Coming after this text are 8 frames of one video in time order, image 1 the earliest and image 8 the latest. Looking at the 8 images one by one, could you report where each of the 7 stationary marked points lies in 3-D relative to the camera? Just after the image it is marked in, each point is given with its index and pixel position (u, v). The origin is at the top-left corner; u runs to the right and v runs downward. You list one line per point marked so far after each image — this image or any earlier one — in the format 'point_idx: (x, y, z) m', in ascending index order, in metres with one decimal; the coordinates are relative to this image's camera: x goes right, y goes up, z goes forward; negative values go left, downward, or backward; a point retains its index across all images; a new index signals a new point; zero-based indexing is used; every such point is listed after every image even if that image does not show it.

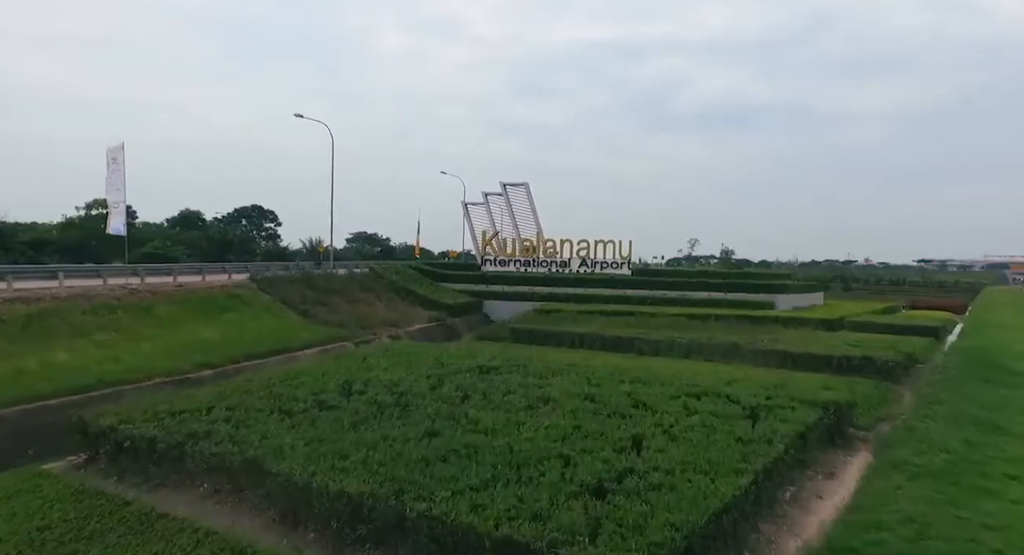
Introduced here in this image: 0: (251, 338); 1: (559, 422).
0: (-6.7, -1.5, +16.5) m
1: (+0.5, -1.6, +7.3) m
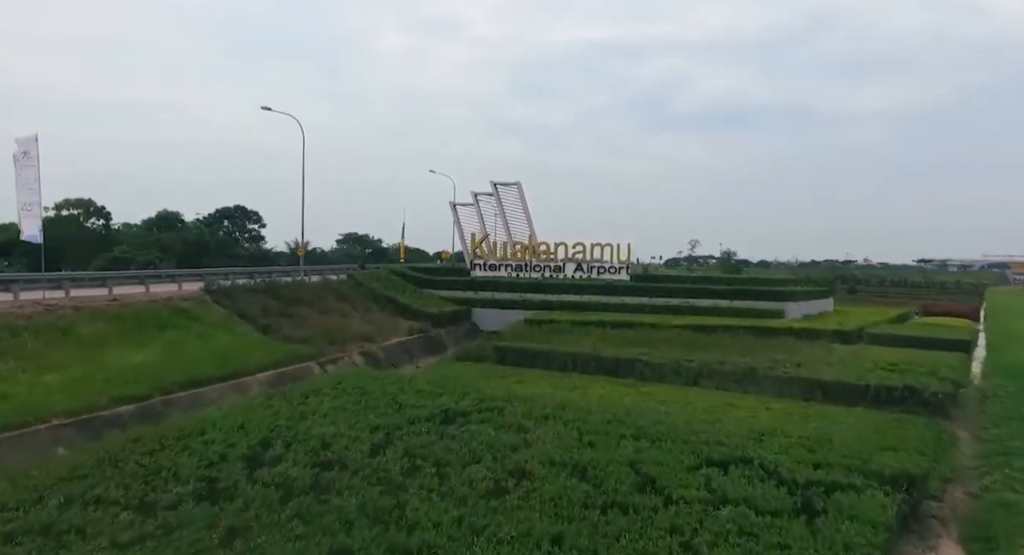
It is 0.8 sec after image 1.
0: (-7.0, -1.8, +14.3) m
1: (+0.1, -1.9, +5.0) m
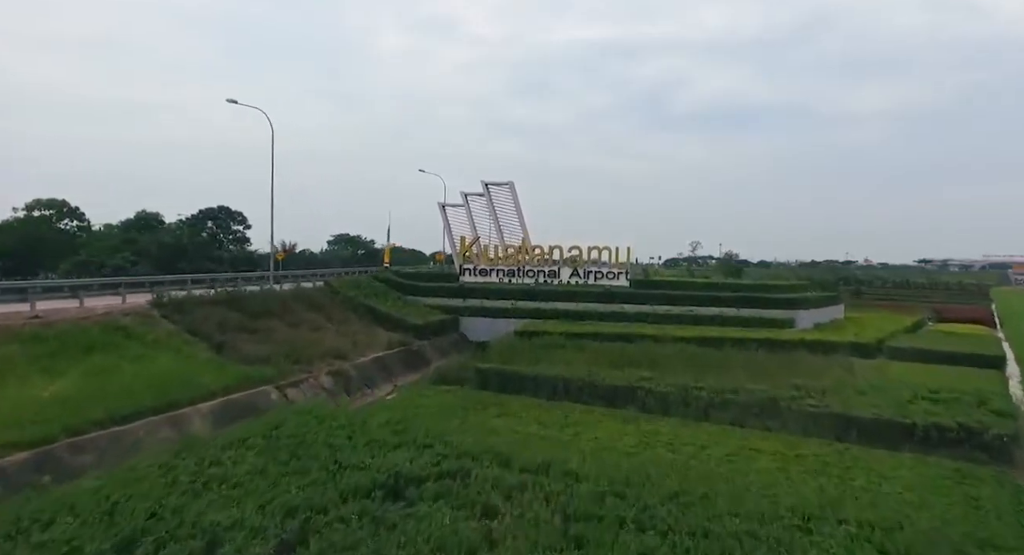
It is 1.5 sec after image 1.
0: (-7.4, -2.1, +12.2) m
1: (-0.2, -2.2, +3.0) m
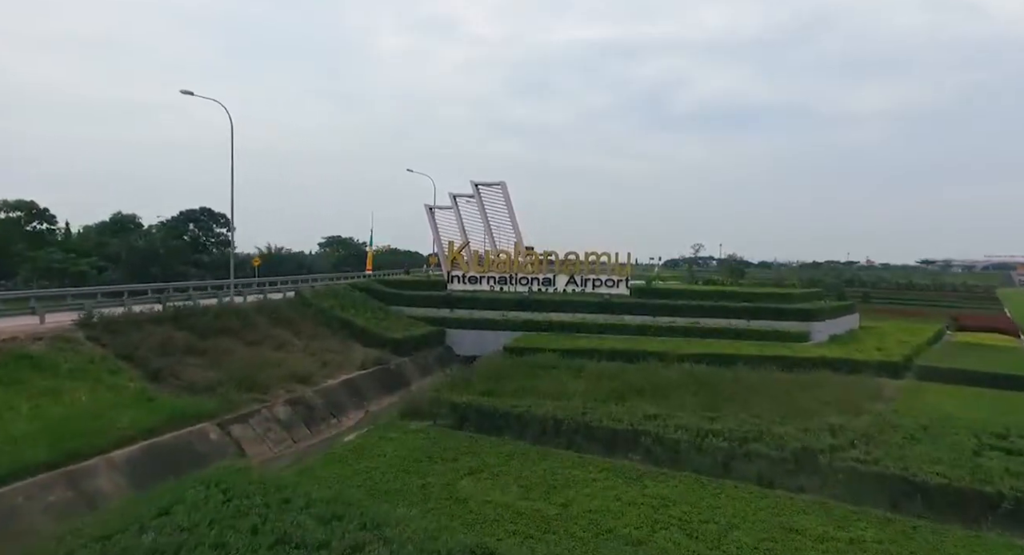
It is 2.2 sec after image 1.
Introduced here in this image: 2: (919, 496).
0: (-7.8, -2.4, +10.0) m
1: (-0.6, -2.6, +0.7) m
2: (+5.4, -2.9, +8.7) m
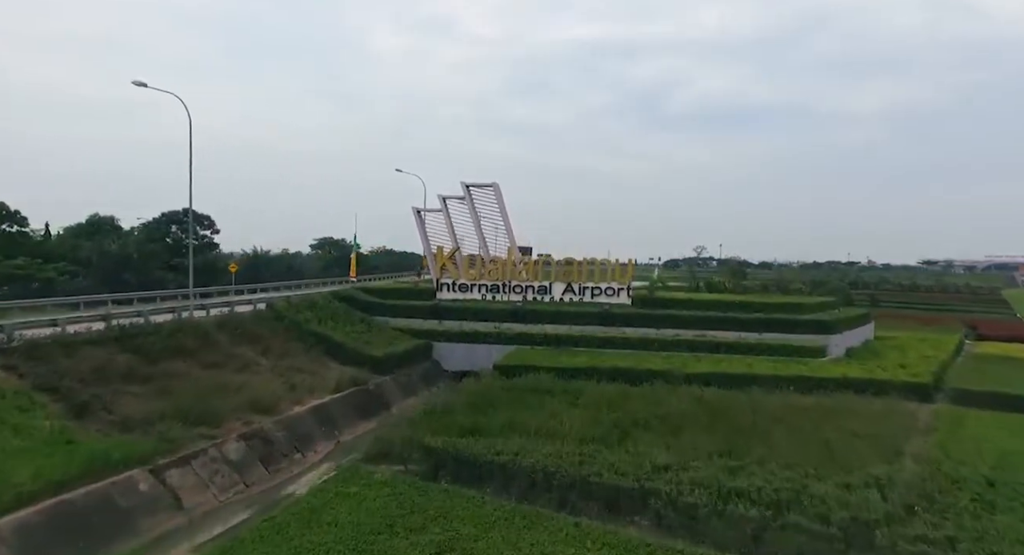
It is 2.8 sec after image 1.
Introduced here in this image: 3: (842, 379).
0: (-8.0, -2.8, +8.0) m
1: (-0.8, -2.9, -1.2) m
2: (+5.1, -3.2, +6.7) m
3: (+9.4, -2.9, +18.5) m
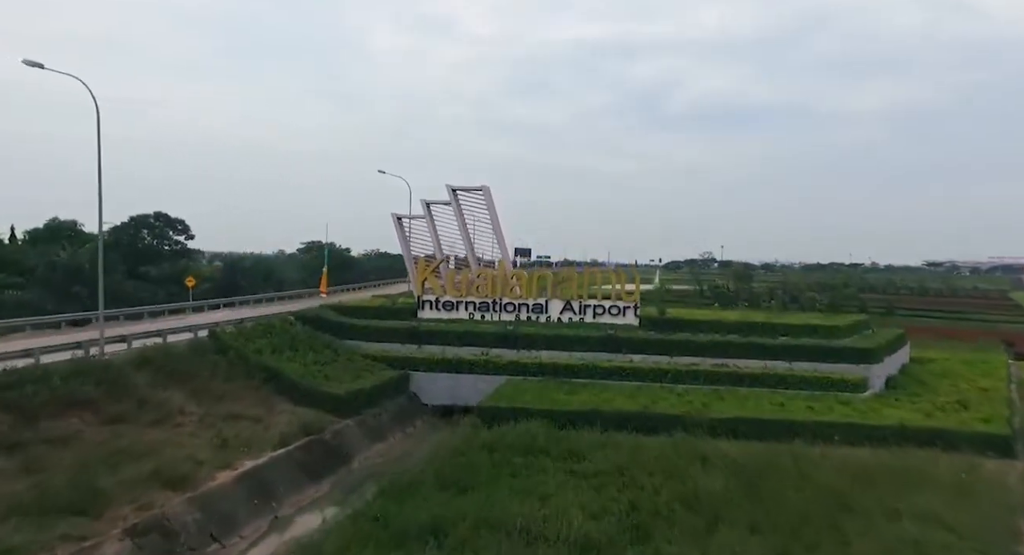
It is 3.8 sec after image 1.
0: (-8.3, -3.4, +4.7) m
1: (-1.1, -3.6, -4.5) m
2: (+4.8, -3.9, +3.4) m
3: (+9.1, -3.5, +15.2) m
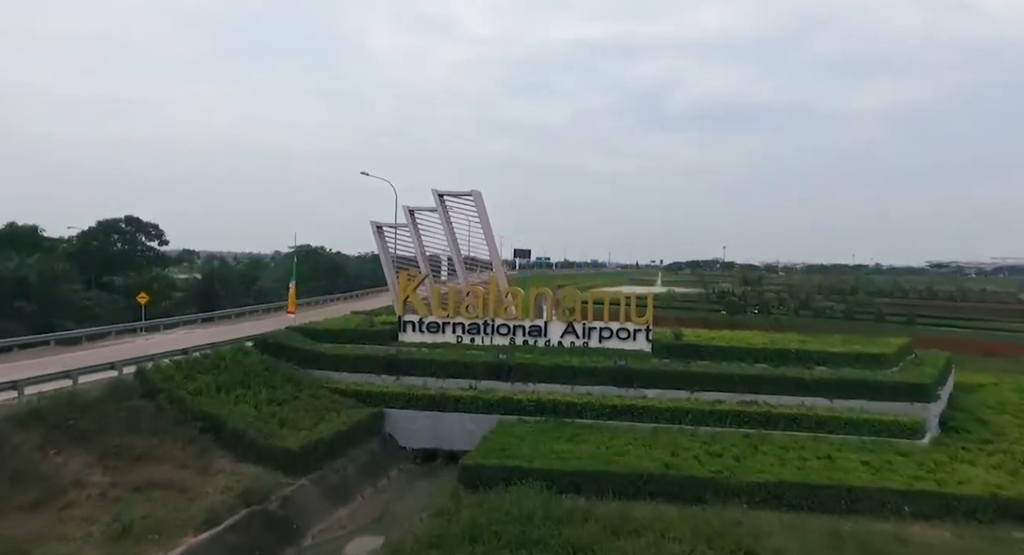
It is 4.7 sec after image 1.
0: (-8.5, -4.0, +1.6) m
1: (-1.3, -4.2, -7.6) m
2: (+4.6, -4.5, +0.3) m
3: (+8.9, -4.1, +12.1) m
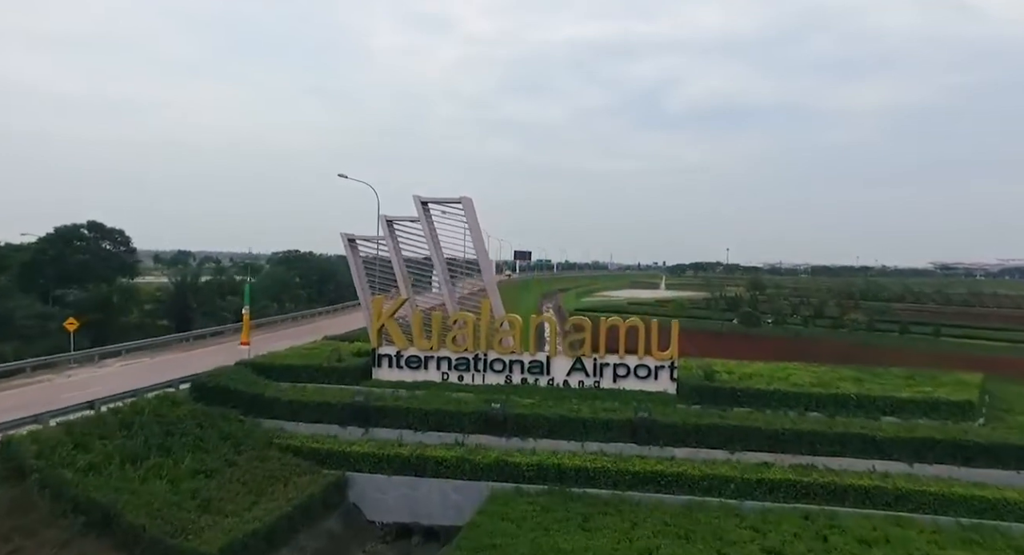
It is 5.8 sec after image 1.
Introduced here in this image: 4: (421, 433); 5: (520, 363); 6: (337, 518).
0: (-8.6, -4.7, -2.0) m
1: (-1.4, -4.9, -11.3) m
2: (+4.5, -5.1, -3.3) m
3: (+8.8, -4.8, +8.5) m
4: (-2.2, -3.6, +15.3) m
5: (+0.2, -2.3, +17.1) m
6: (-3.7, -5.0, +13.7) m
